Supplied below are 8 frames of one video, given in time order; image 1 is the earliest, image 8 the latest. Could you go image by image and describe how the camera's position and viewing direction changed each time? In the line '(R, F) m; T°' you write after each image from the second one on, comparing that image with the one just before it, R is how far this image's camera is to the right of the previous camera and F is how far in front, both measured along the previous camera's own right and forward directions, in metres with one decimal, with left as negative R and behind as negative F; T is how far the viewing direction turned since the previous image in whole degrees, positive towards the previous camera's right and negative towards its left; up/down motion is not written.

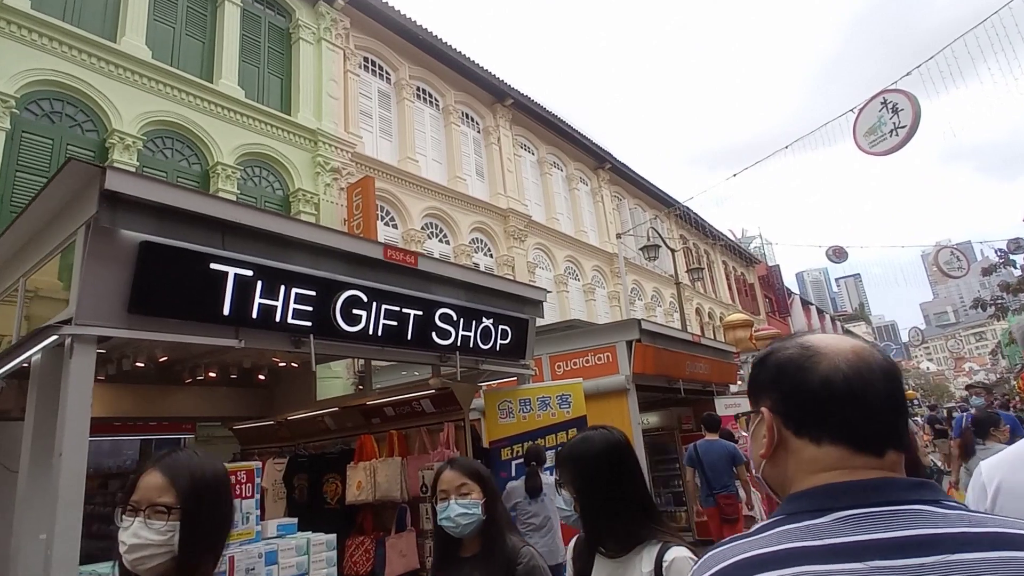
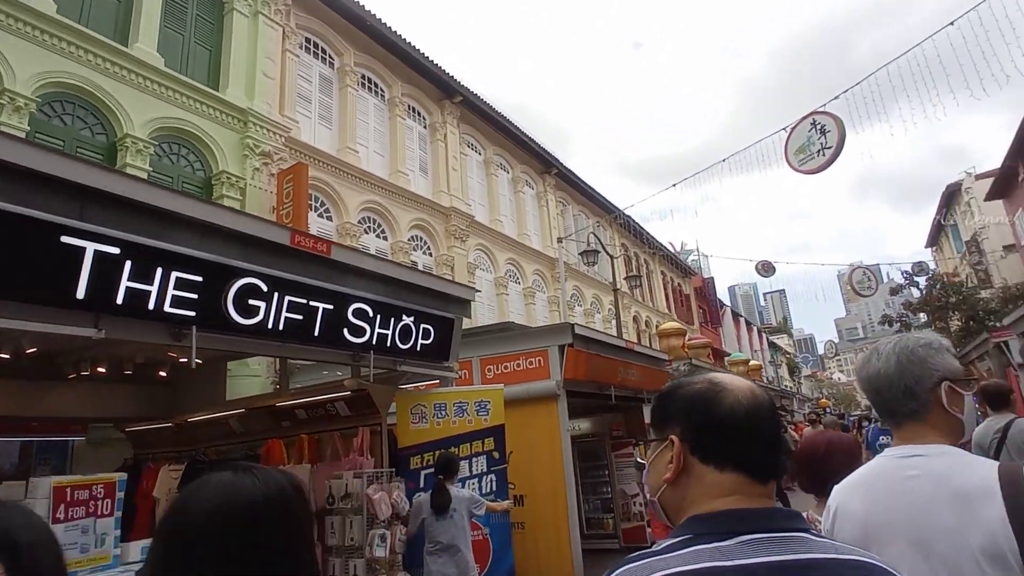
(+0.1, +0.3) m; +6°
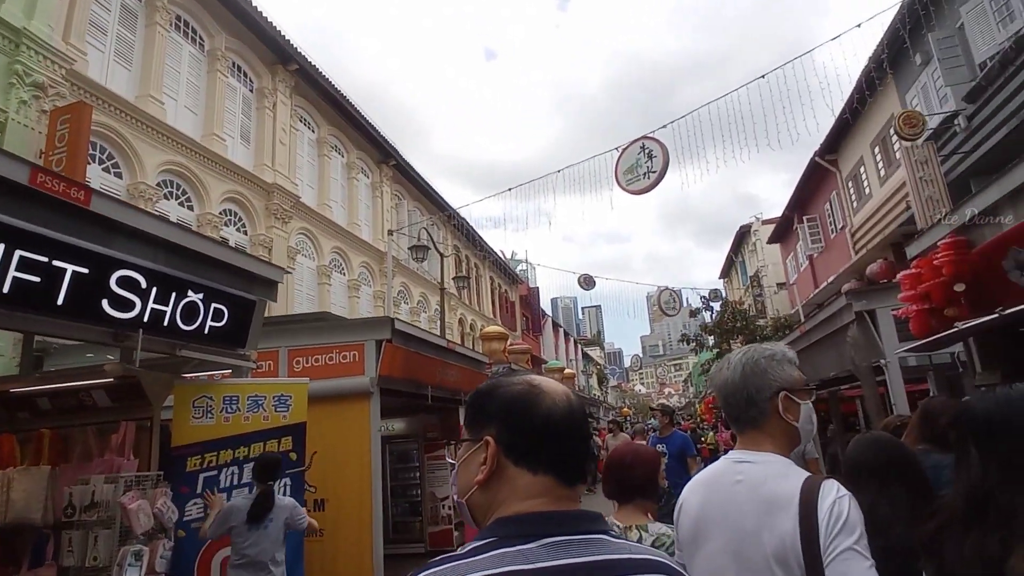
(+0.1, +0.3) m; +16°
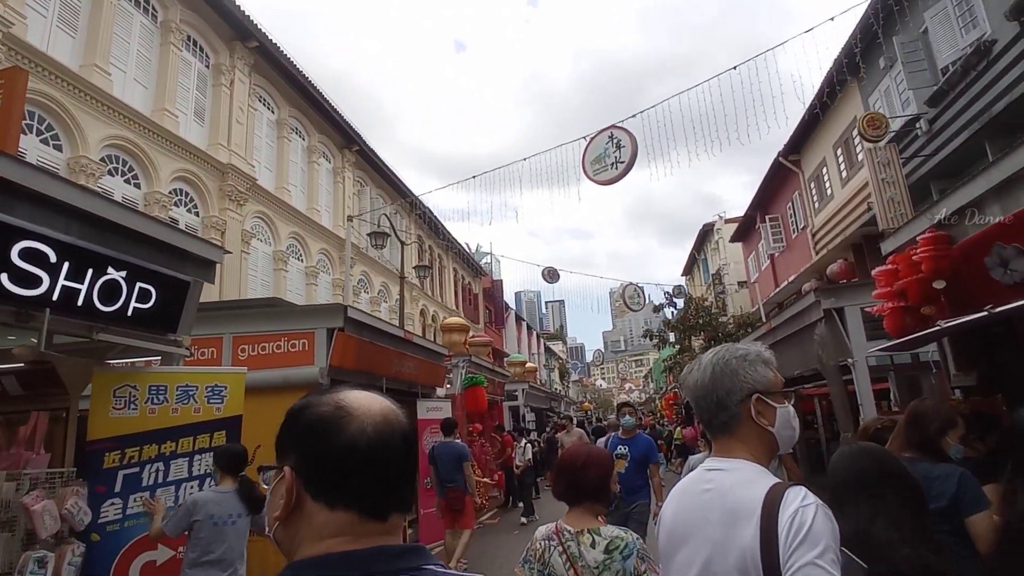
(0.0, +0.3) m; +3°
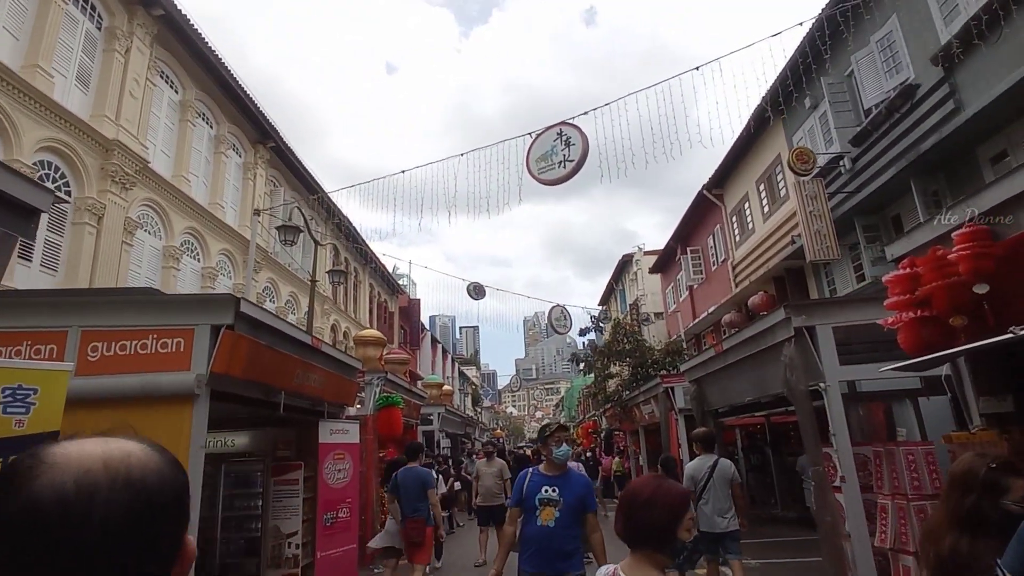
(-0.2, +1.0) m; +8°
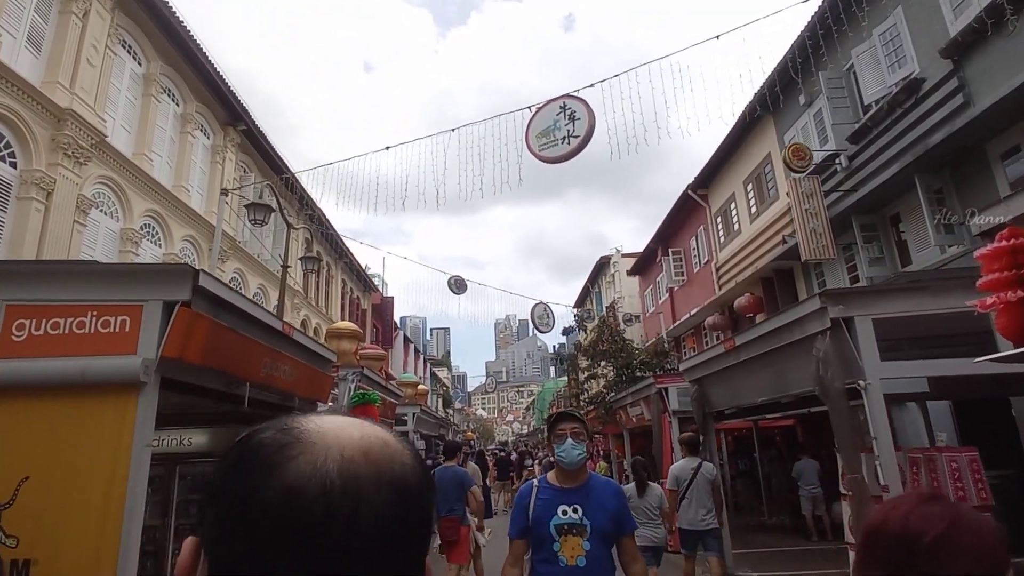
(-0.3, +0.7) m; +3°
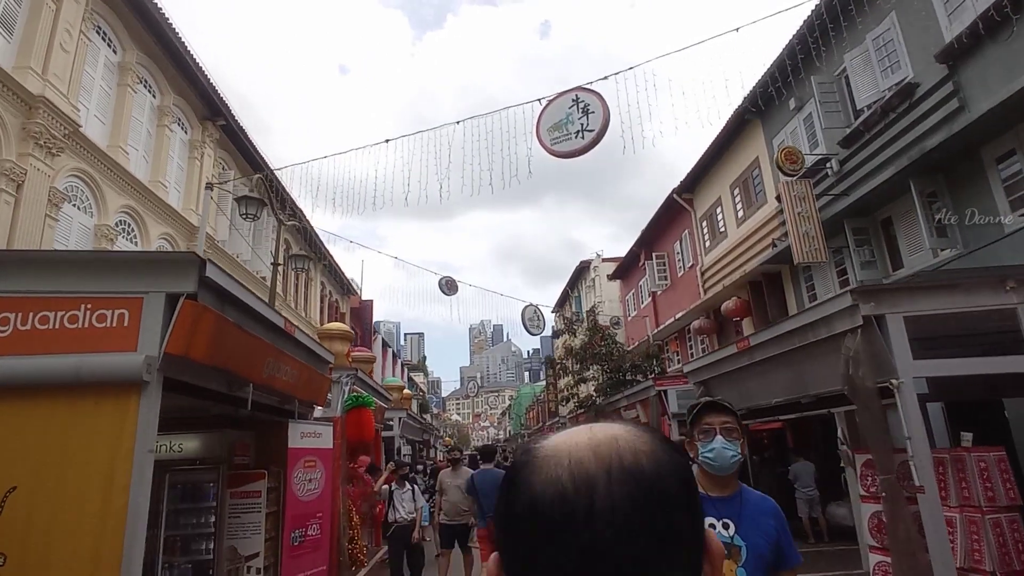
(-0.4, +0.2) m; +2°
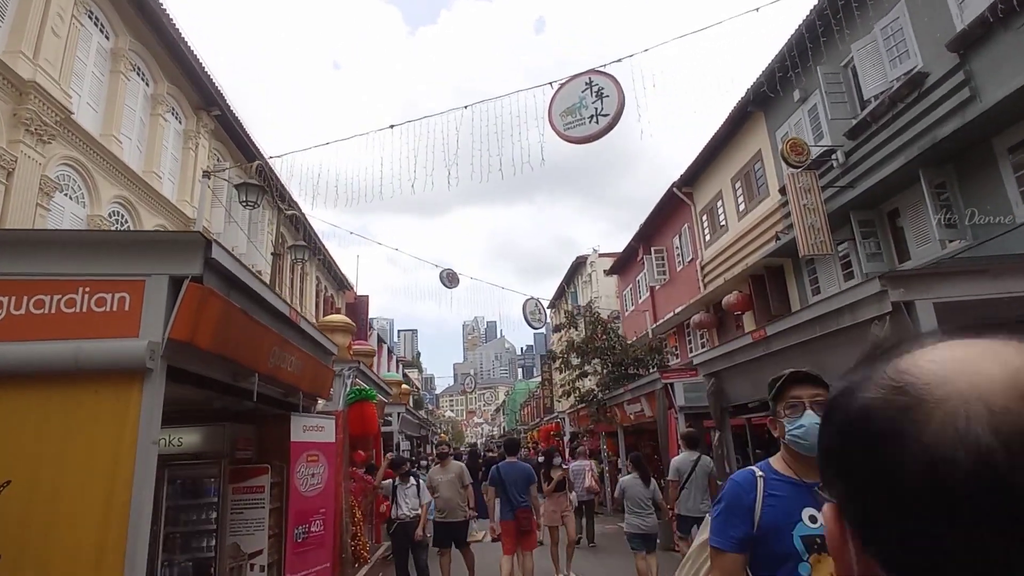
(-0.2, +0.2) m; +1°
